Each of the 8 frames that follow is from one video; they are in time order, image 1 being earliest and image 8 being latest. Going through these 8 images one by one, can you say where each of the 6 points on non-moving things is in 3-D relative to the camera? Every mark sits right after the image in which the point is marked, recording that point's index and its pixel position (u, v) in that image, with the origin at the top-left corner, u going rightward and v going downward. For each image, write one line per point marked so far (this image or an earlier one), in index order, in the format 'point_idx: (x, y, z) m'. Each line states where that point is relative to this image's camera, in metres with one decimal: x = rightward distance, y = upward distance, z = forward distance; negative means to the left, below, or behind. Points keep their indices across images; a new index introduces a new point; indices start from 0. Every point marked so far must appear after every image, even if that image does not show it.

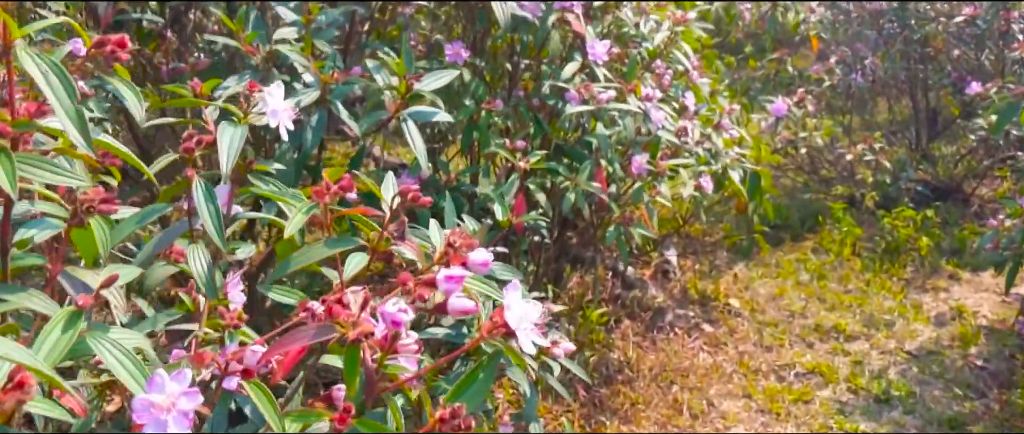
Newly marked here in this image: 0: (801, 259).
0: (+1.0, -0.1, +4.7) m
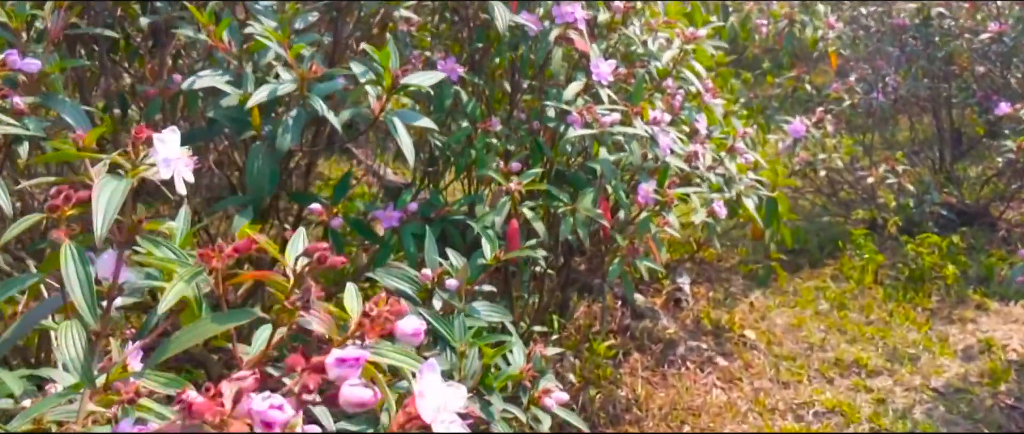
0: (+1.0, -0.2, +4.5) m
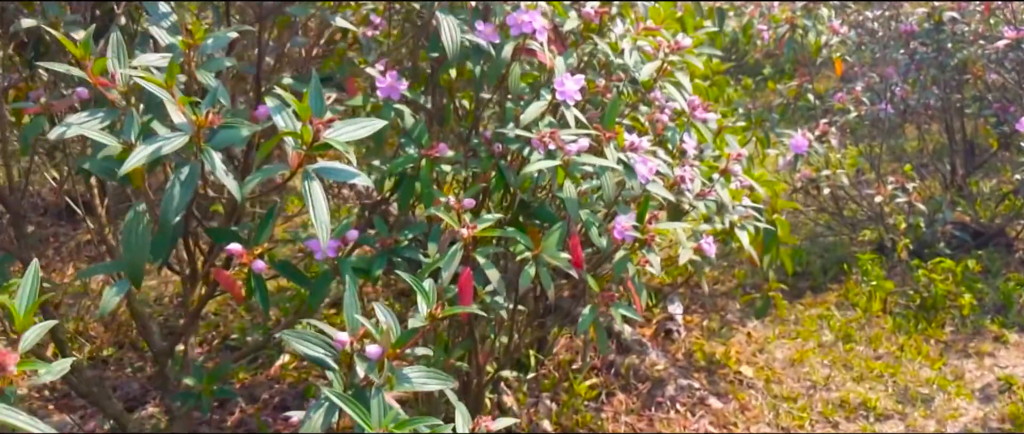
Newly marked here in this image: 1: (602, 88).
0: (+0.9, -0.3, +4.1) m
1: (+0.2, +0.2, +2.4) m
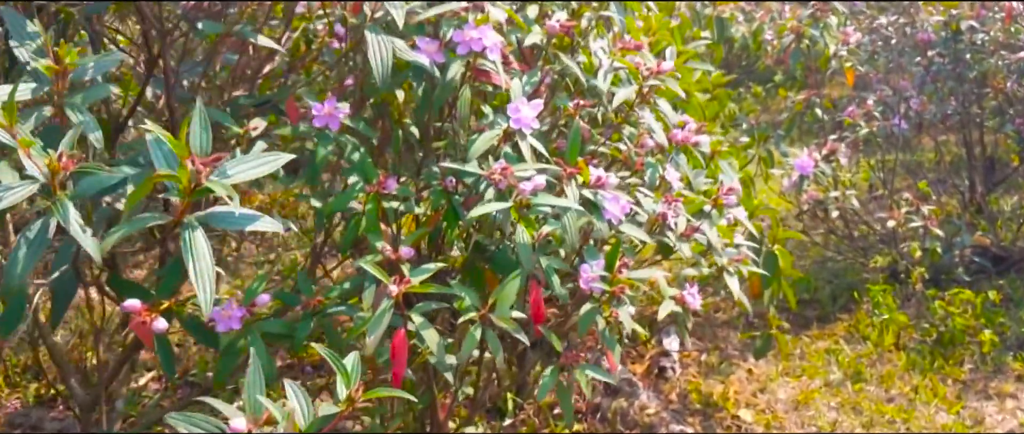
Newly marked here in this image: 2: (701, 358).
0: (+0.9, -0.4, +3.8) m
1: (+0.1, +0.2, +2.1) m
2: (+0.5, -0.4, +3.8) m
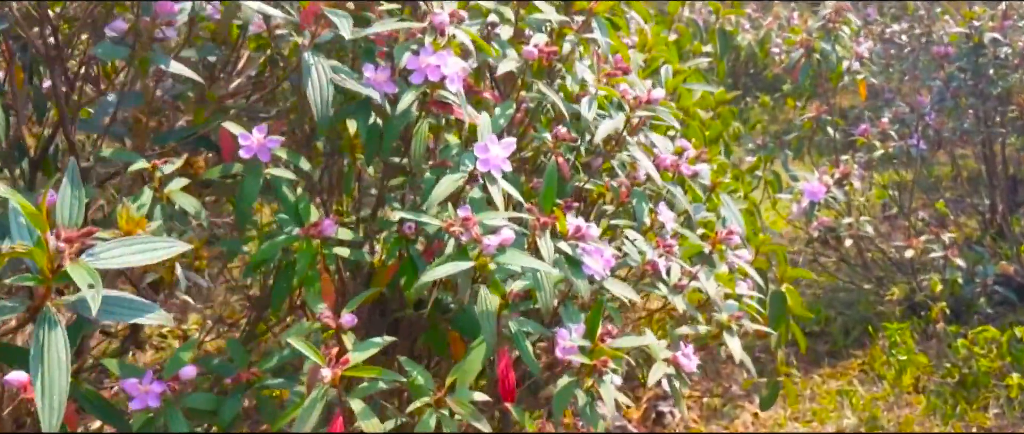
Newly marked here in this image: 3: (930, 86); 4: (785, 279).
0: (+0.8, -0.4, +3.5) m
1: (0.0, +0.1, +1.8) m
2: (+0.5, -0.5, +3.5) m
3: (+1.2, +0.4, +4.1) m
4: (+0.6, -0.1, +3.0) m
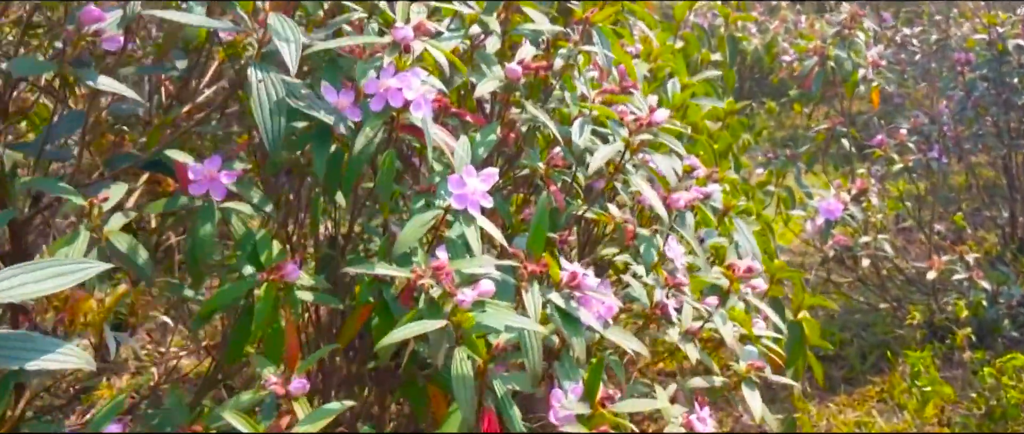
0: (+0.8, -0.5, +3.3) m
1: (0.0, 0.0, +1.6) m
2: (+0.5, -0.5, +3.3) m
3: (+1.2, +0.3, +3.8) m
4: (+0.6, -0.2, +2.7) m
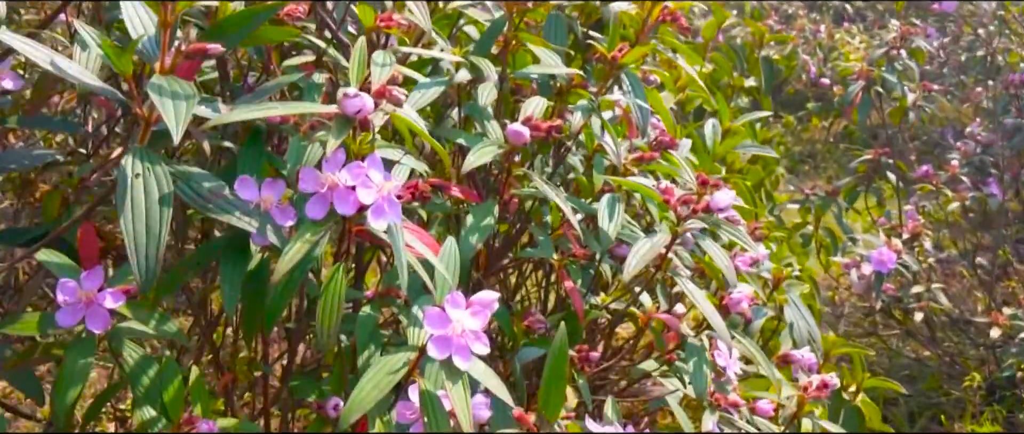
0: (+0.8, -0.6, +2.8) m
1: (0.0, -0.1, +1.2) m
2: (+0.5, -0.6, +2.8) m
3: (+1.2, +0.2, +3.4) m
4: (+0.6, -0.3, +2.3) m
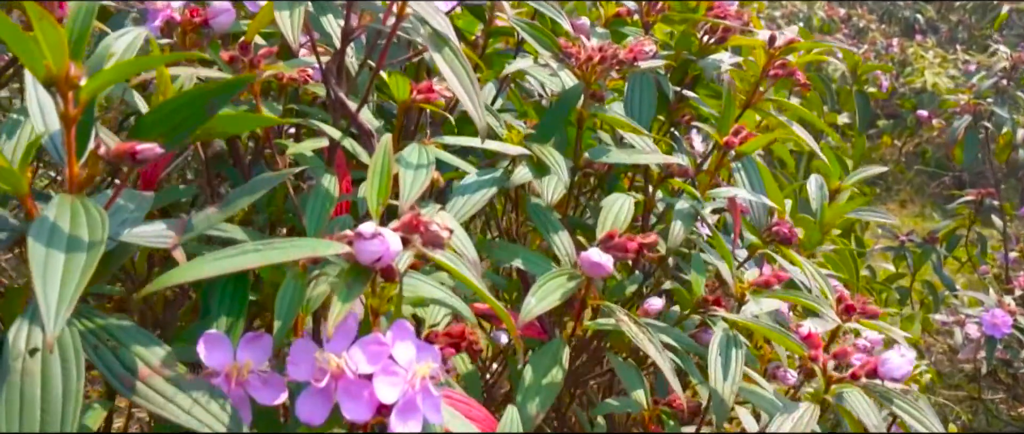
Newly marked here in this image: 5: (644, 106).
0: (+0.9, -0.7, +2.4) m
1: (+0.1, -0.2, +0.8) m
2: (+0.6, -0.7, +2.5) m
3: (+1.4, +0.1, +3.0) m
4: (+0.7, -0.4, +1.9) m
5: (+0.1, +0.1, +1.2) m
